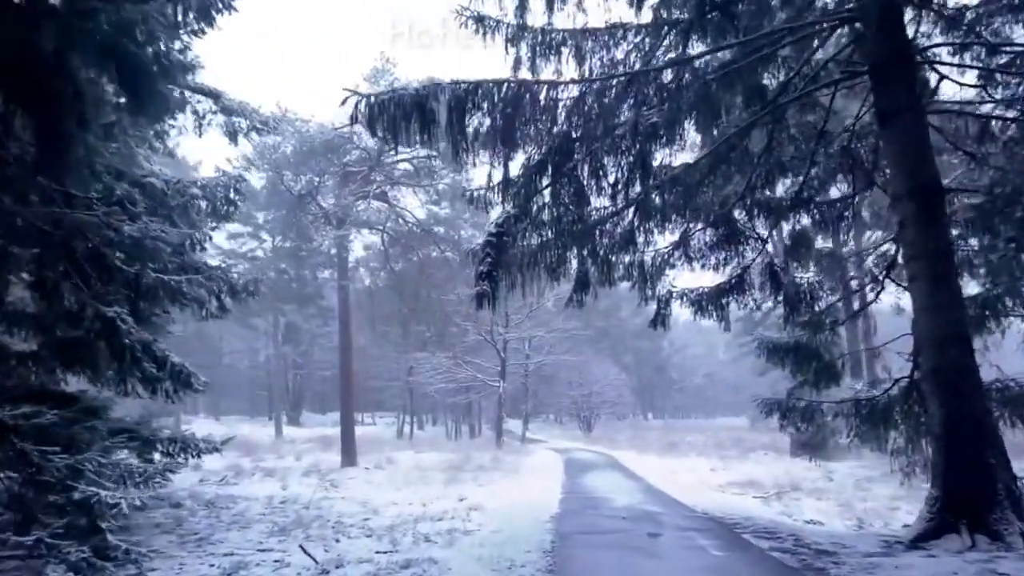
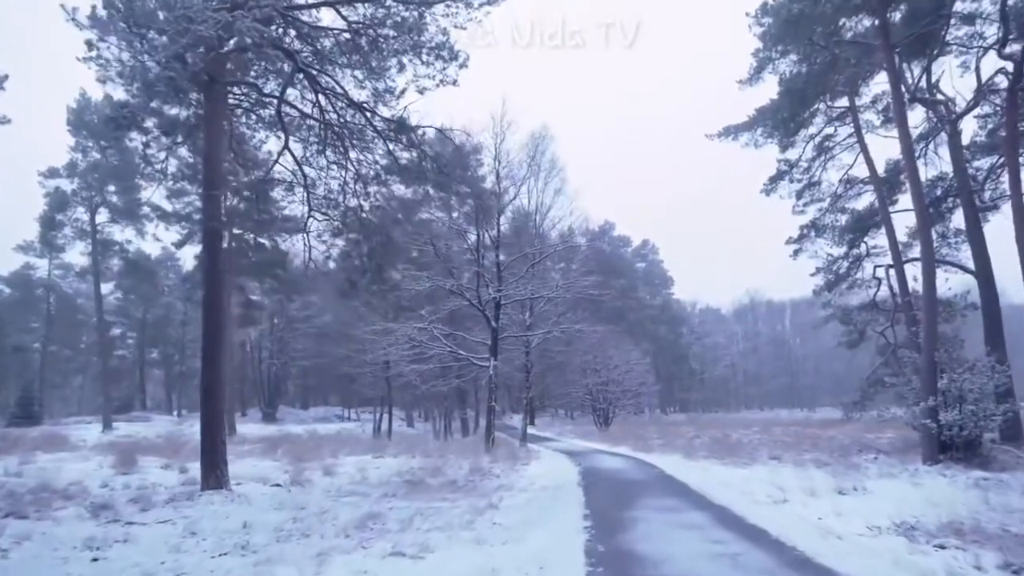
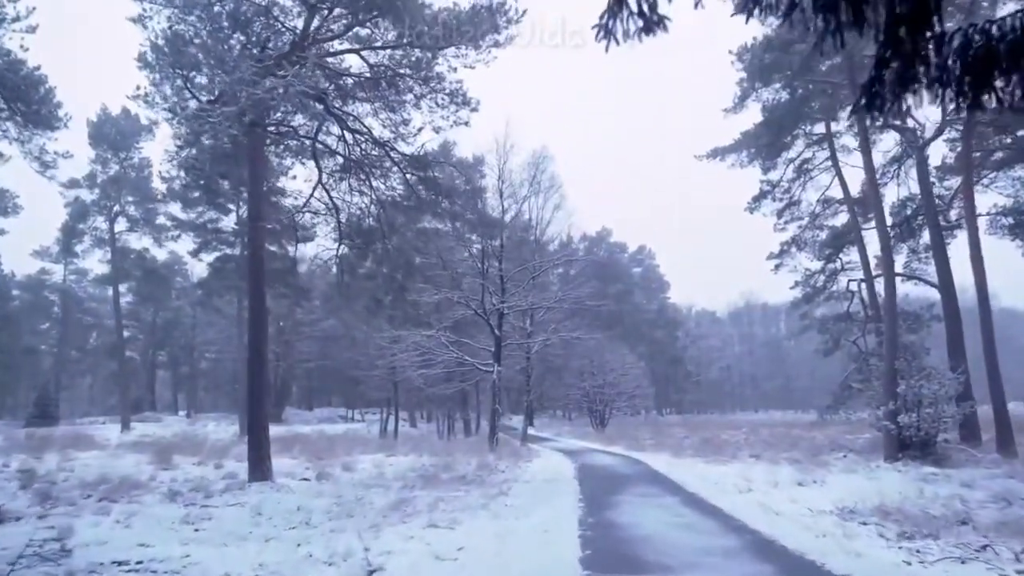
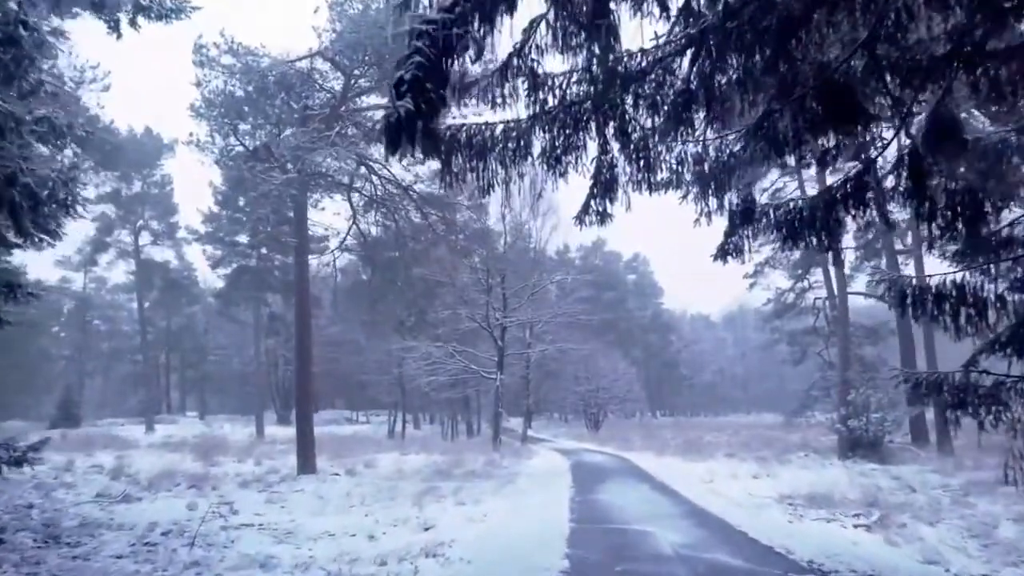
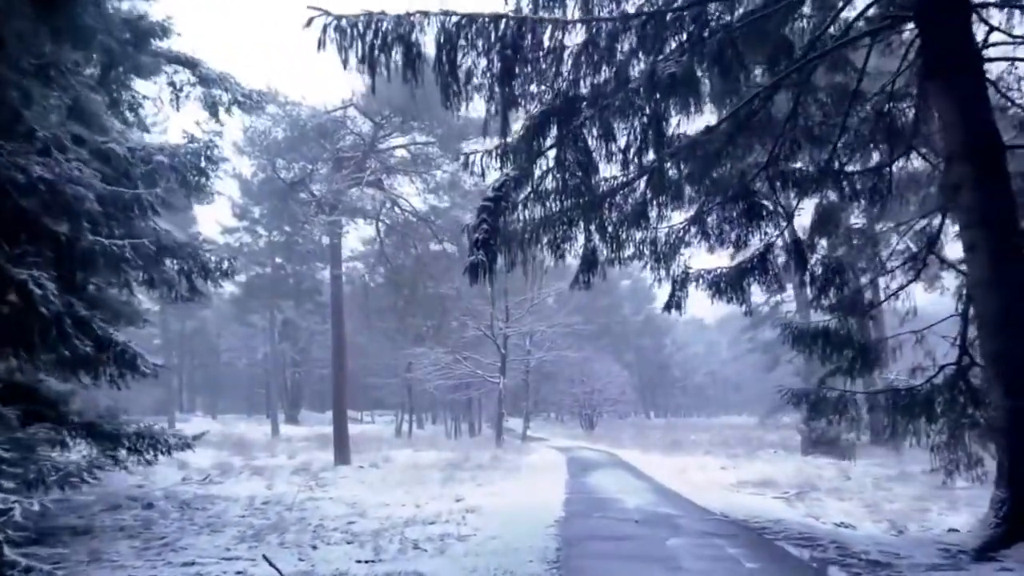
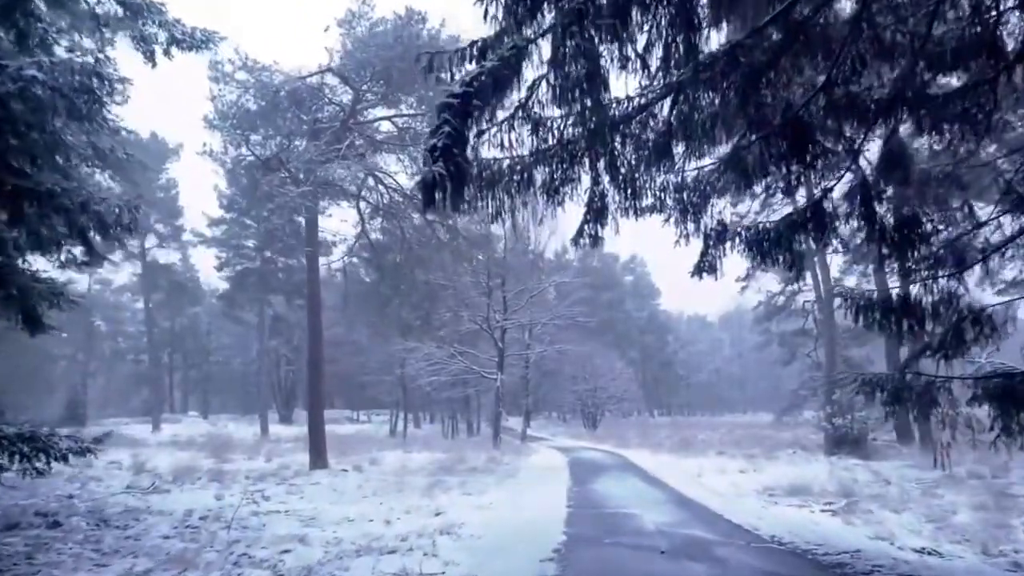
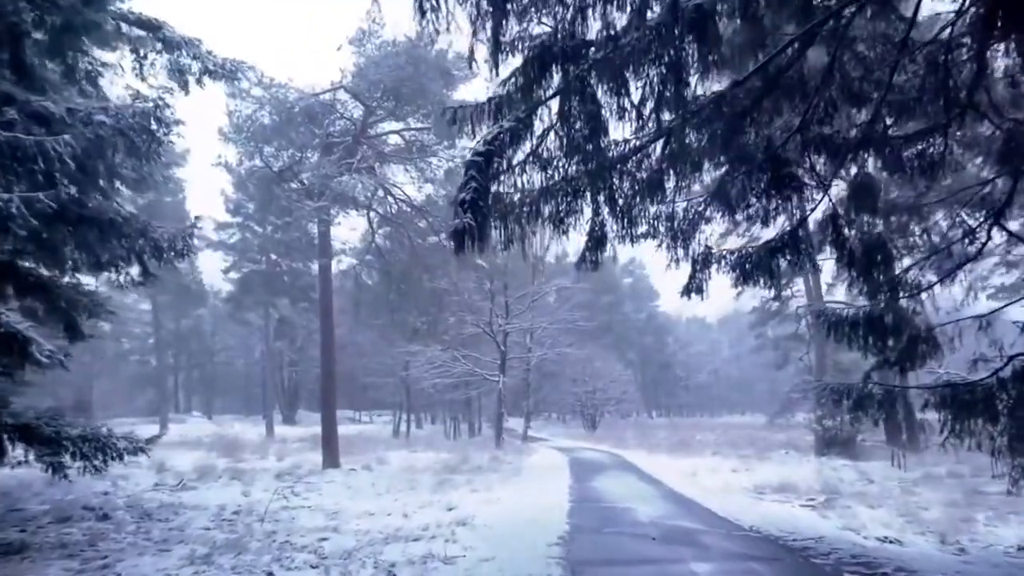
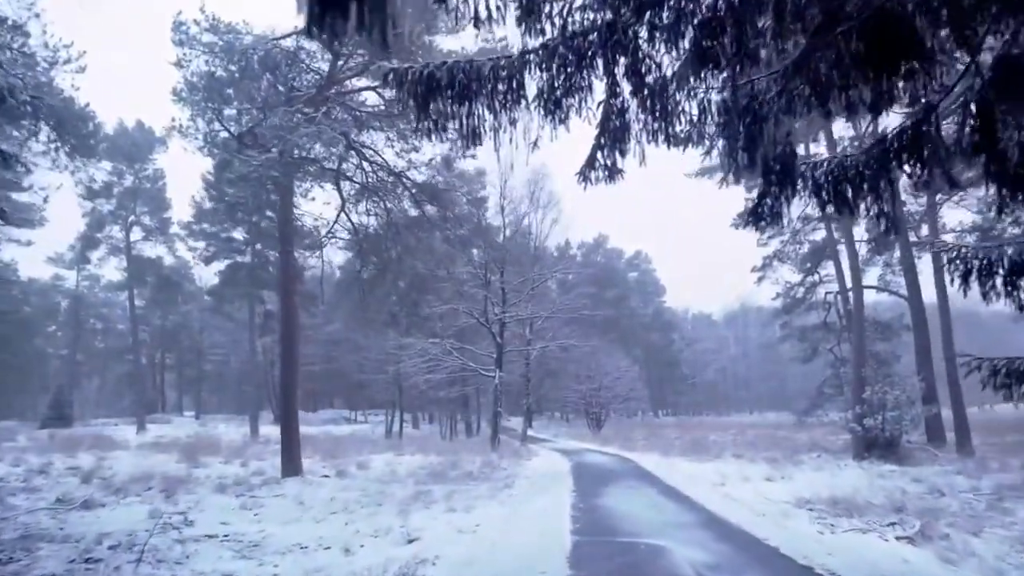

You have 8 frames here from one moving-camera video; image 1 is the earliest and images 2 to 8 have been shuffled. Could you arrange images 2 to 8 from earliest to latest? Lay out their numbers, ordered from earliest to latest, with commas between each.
5, 7, 6, 4, 8, 3, 2
